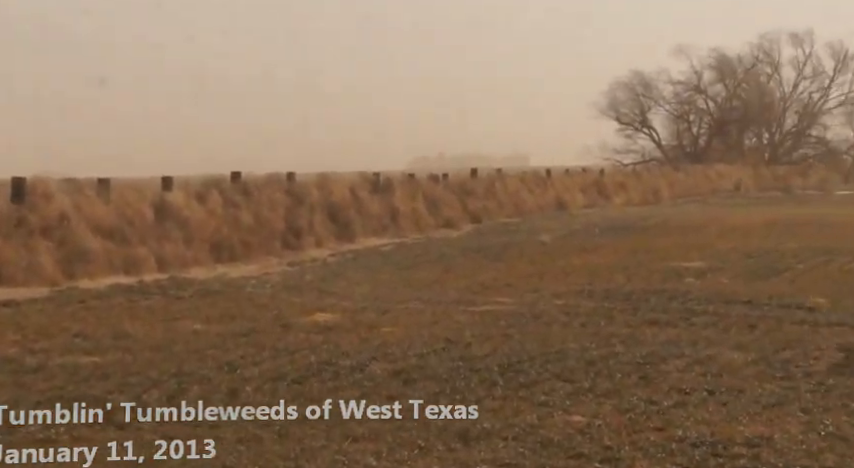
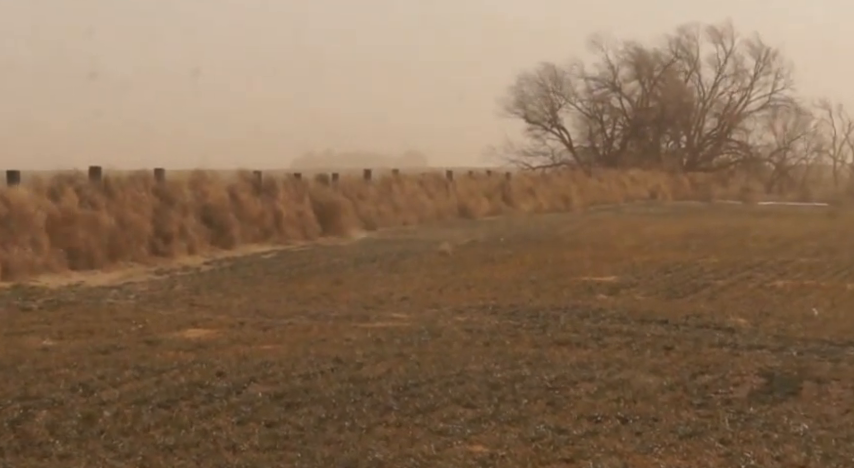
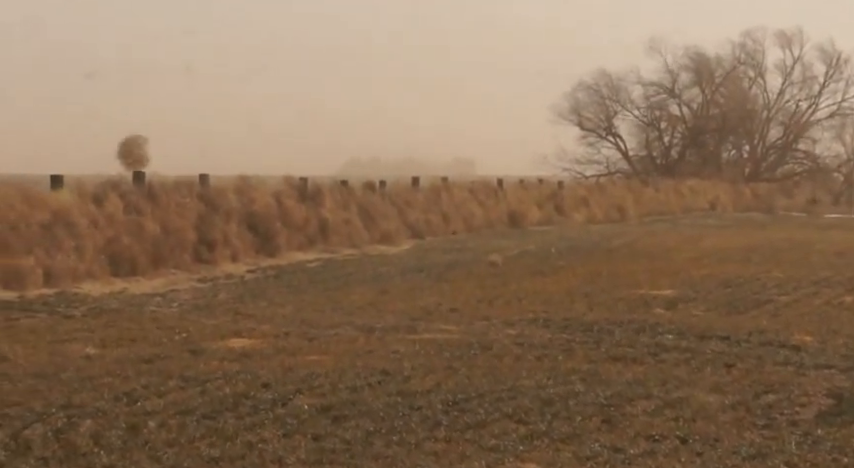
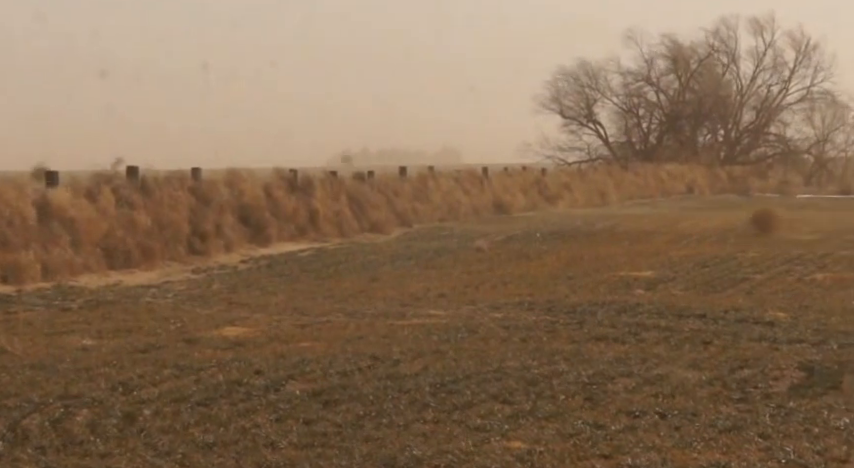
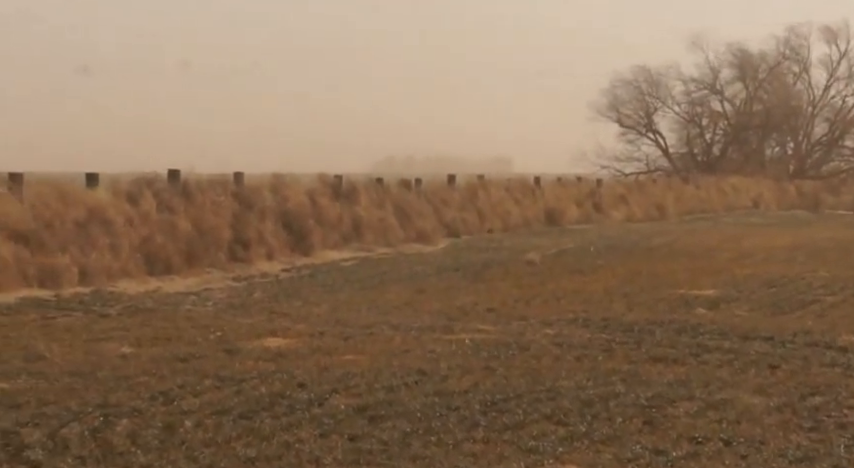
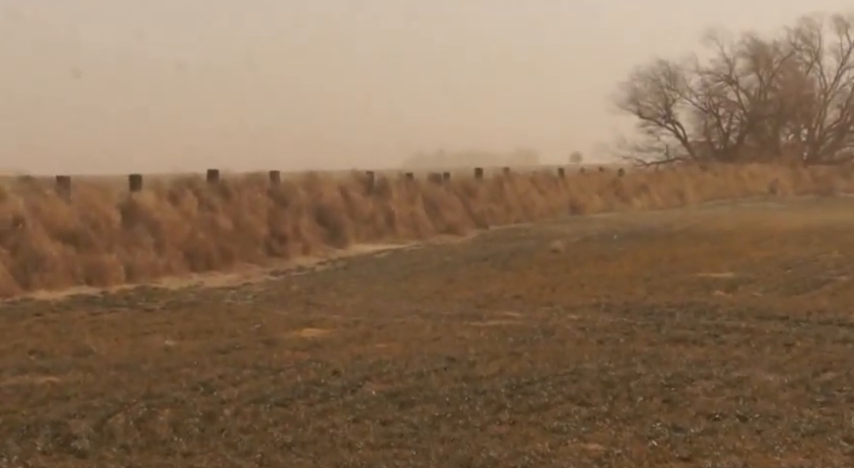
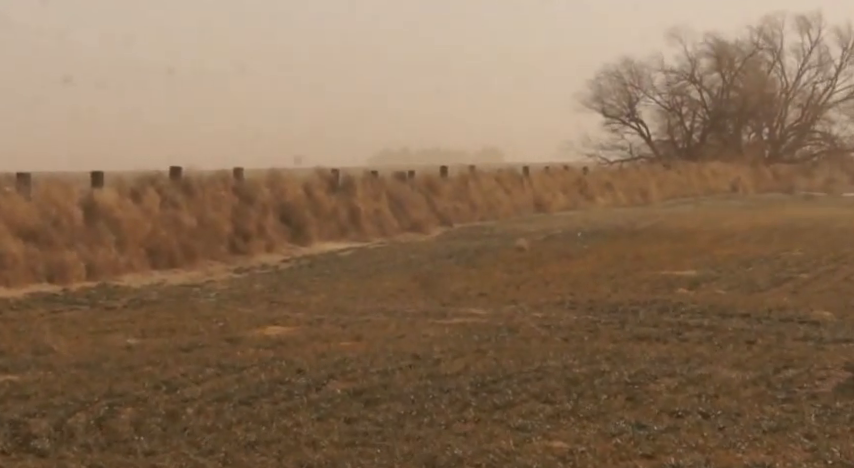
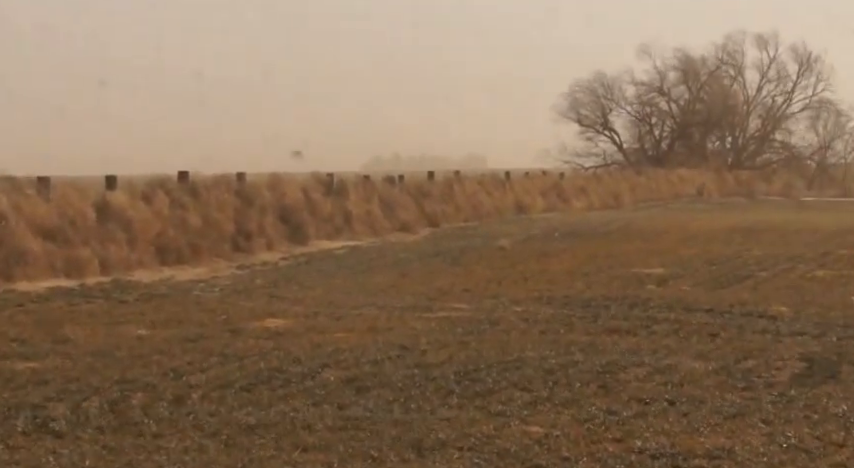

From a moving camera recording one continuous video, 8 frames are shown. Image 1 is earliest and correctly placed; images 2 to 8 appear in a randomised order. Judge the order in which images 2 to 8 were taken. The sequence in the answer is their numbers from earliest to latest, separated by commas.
8, 6, 7, 4, 2, 3, 5
